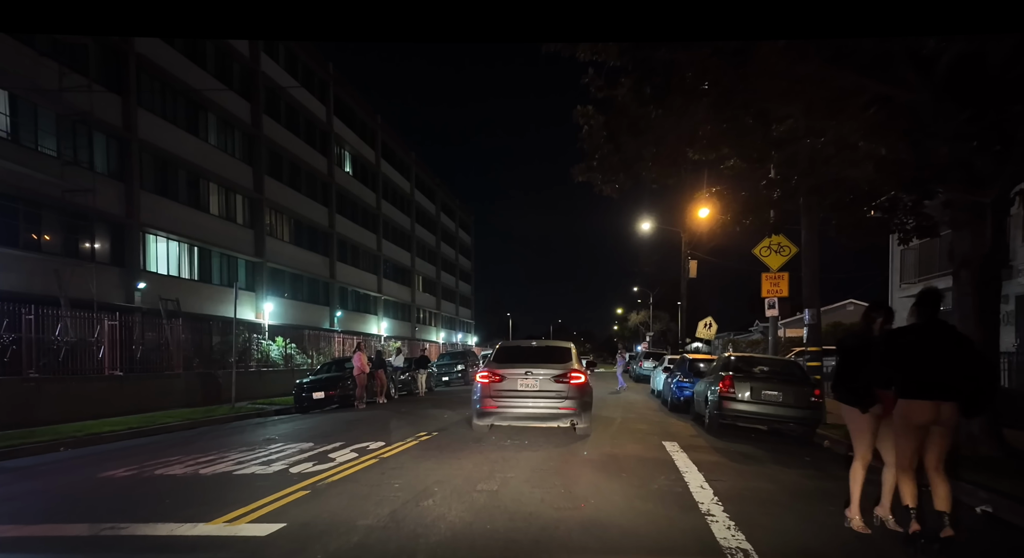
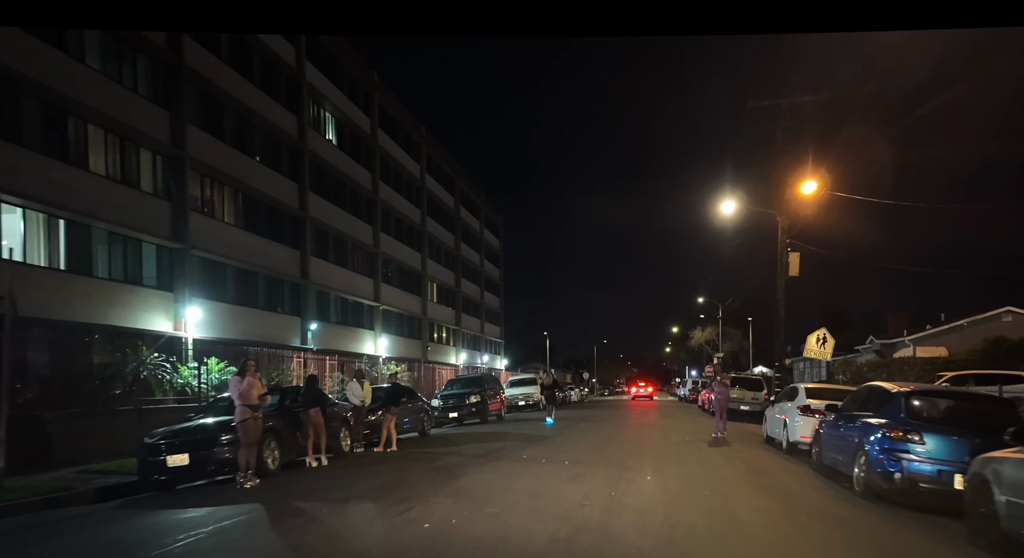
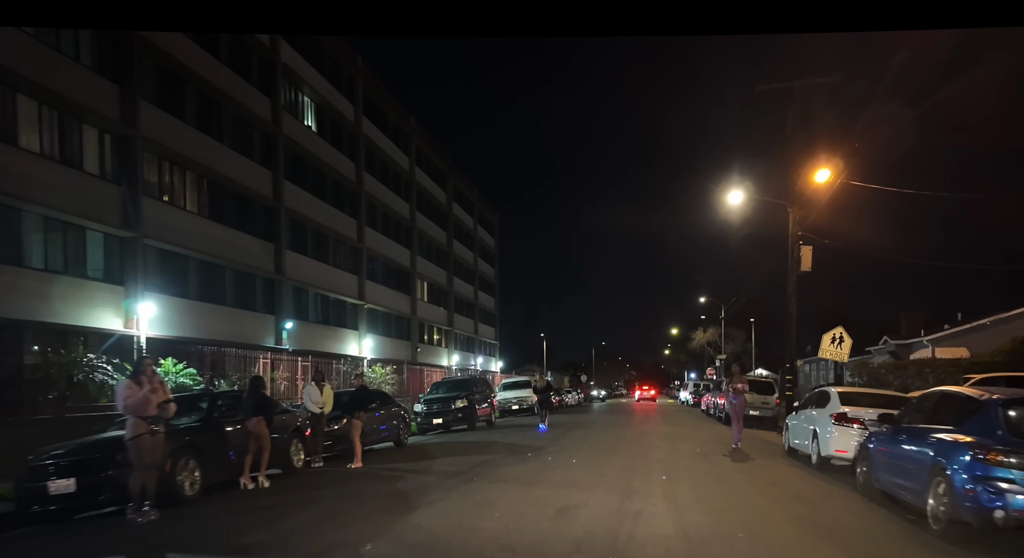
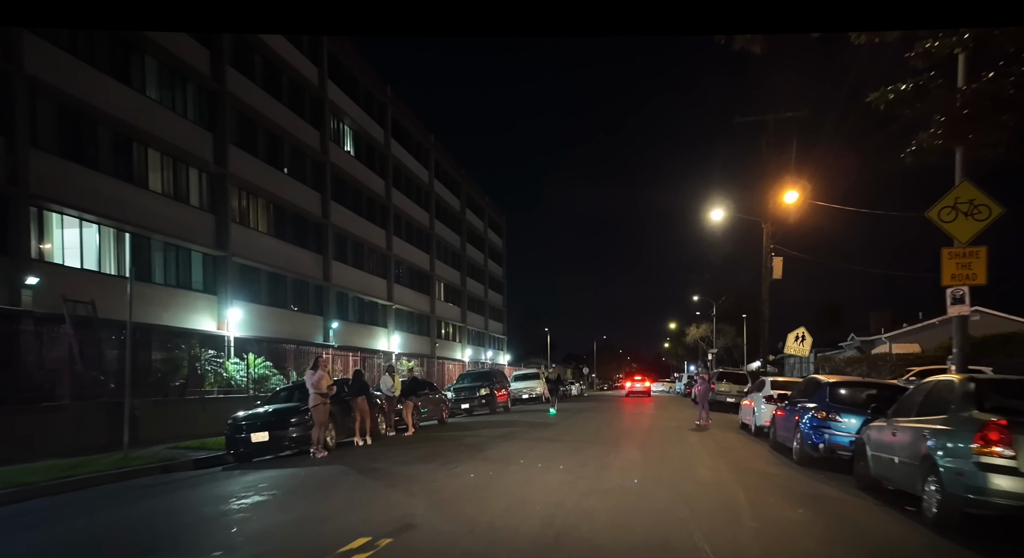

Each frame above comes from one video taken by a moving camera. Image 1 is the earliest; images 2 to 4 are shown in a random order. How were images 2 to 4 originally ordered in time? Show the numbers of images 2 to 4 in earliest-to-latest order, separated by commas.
4, 2, 3
